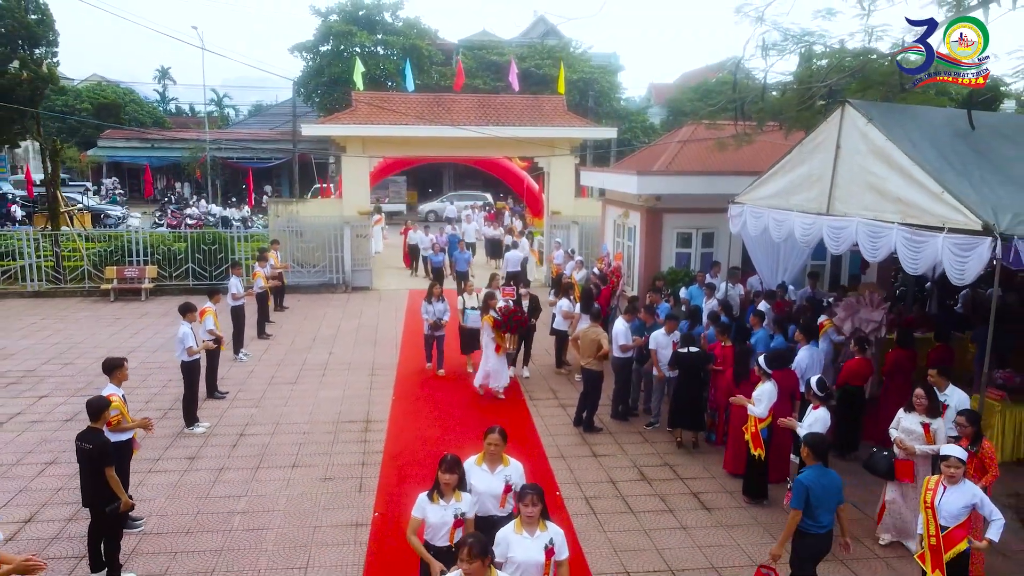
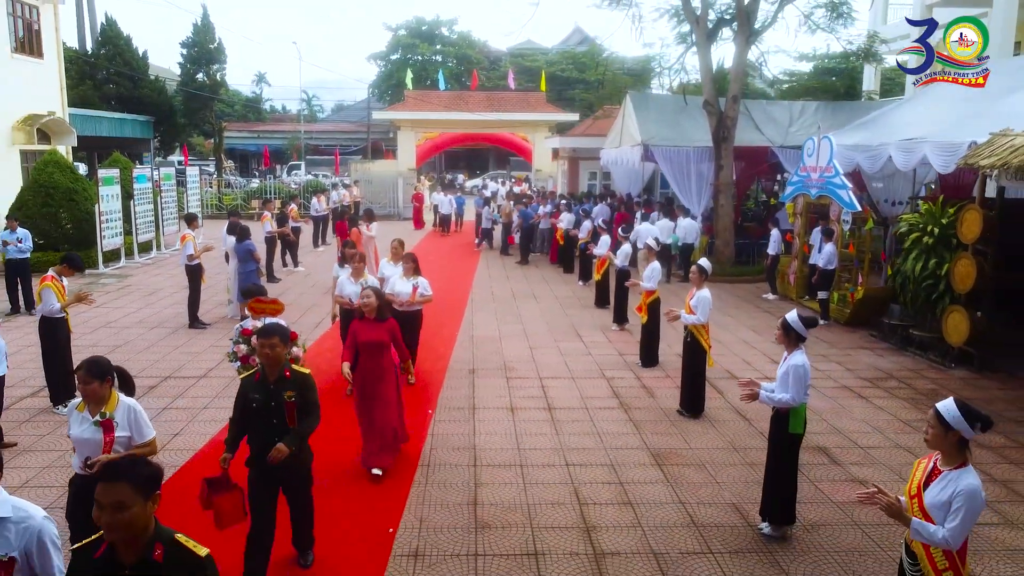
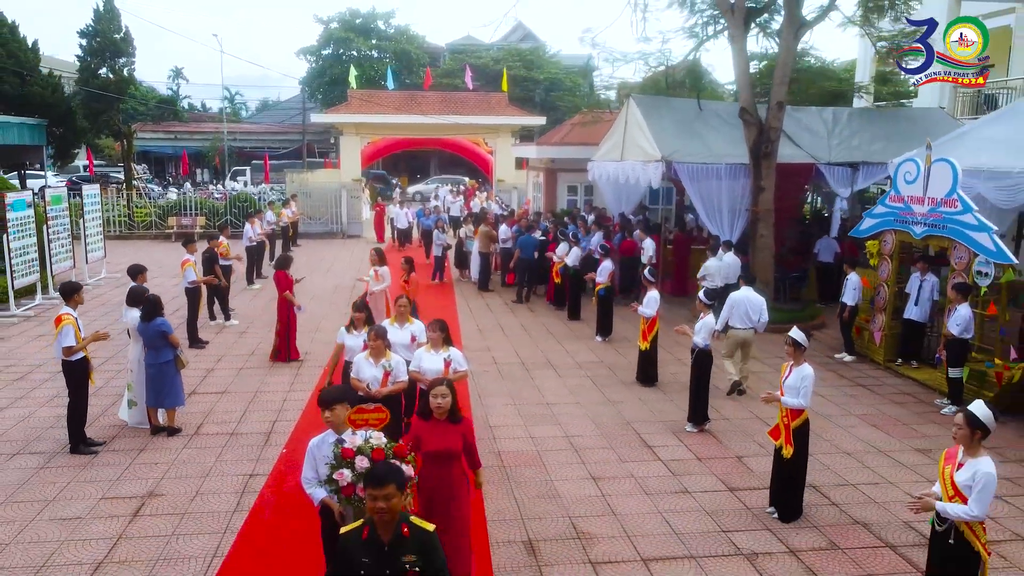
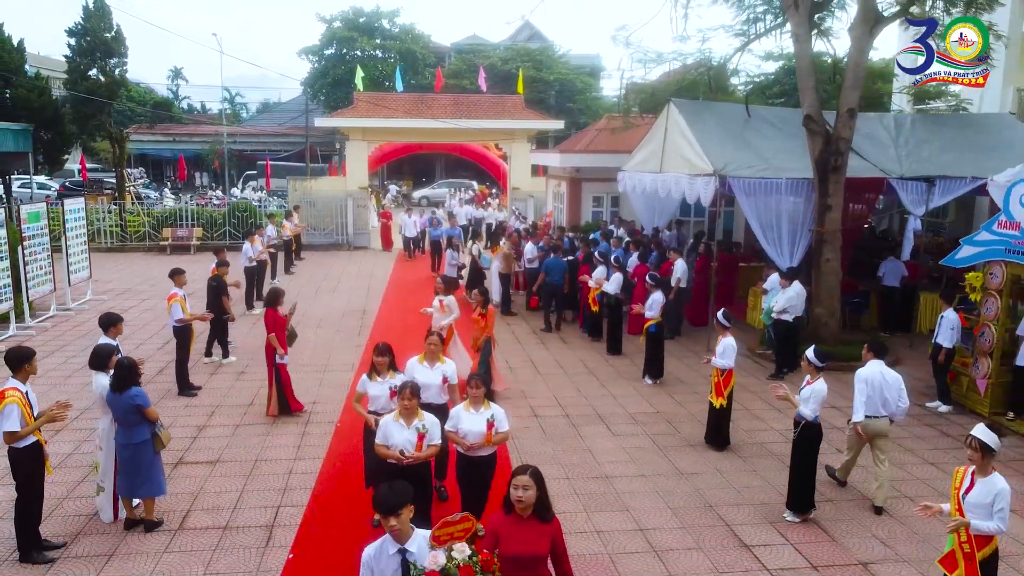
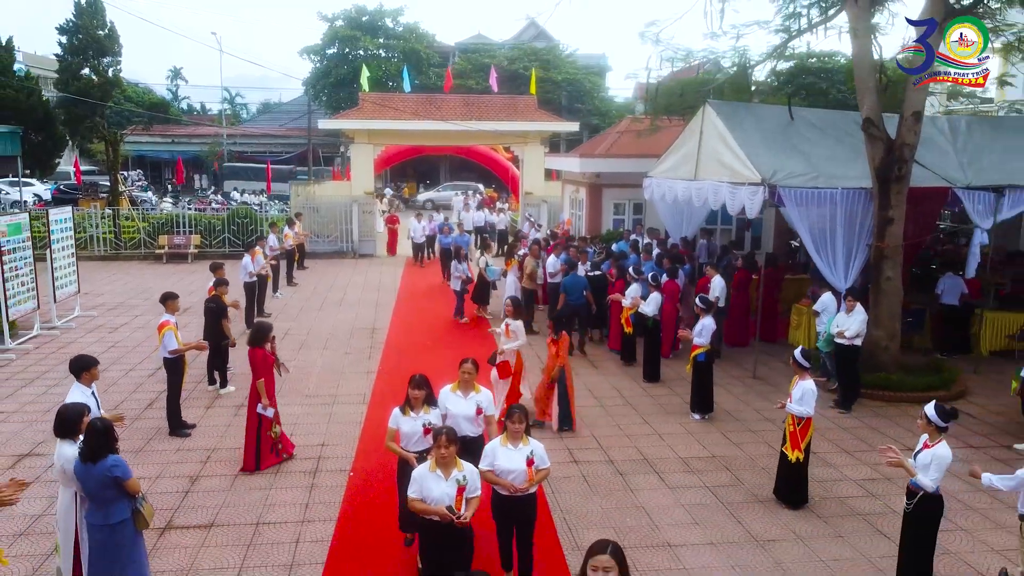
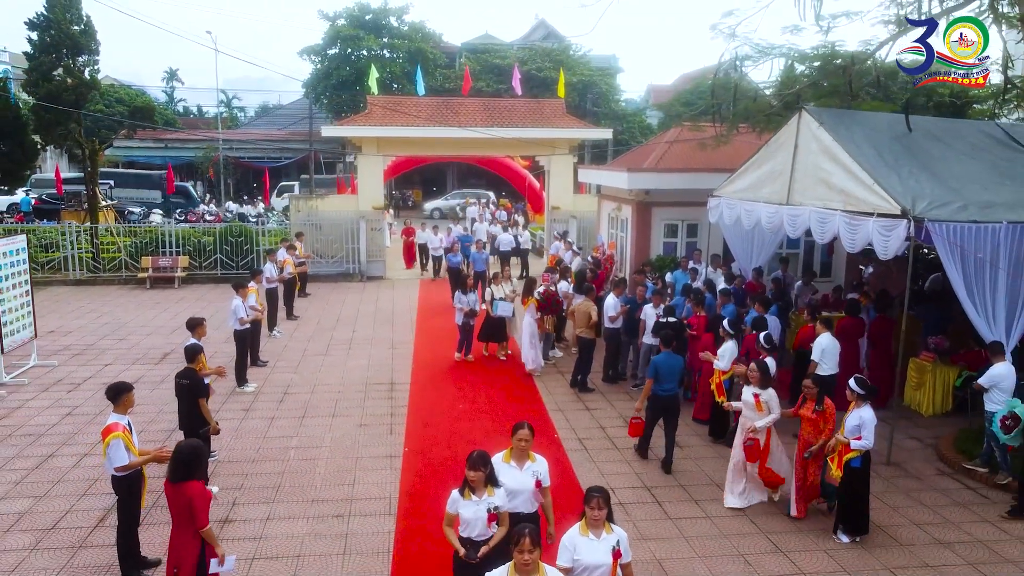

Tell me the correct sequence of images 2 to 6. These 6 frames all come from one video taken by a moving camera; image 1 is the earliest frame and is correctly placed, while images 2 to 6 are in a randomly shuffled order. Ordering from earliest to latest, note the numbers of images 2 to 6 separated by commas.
6, 5, 4, 3, 2
